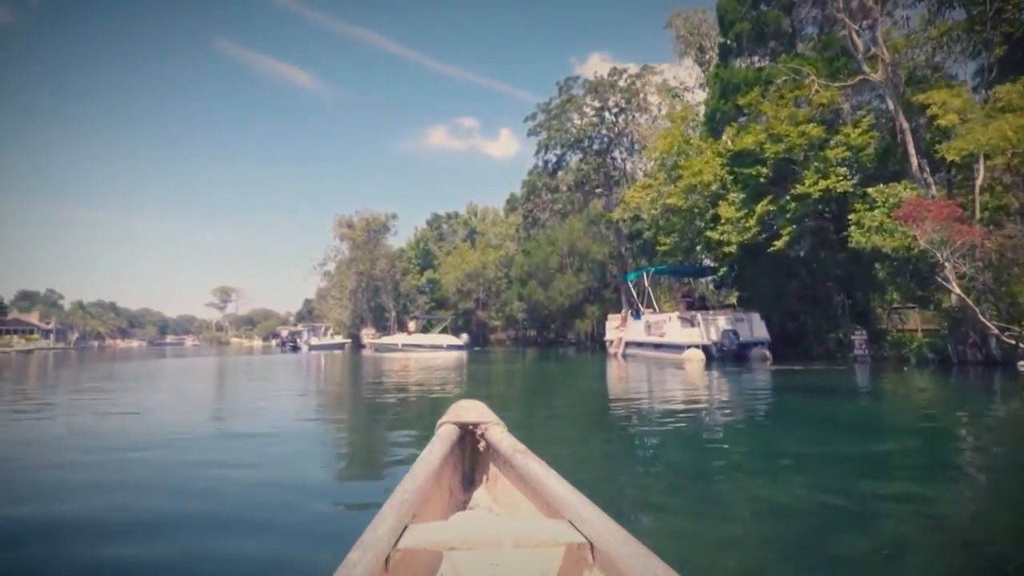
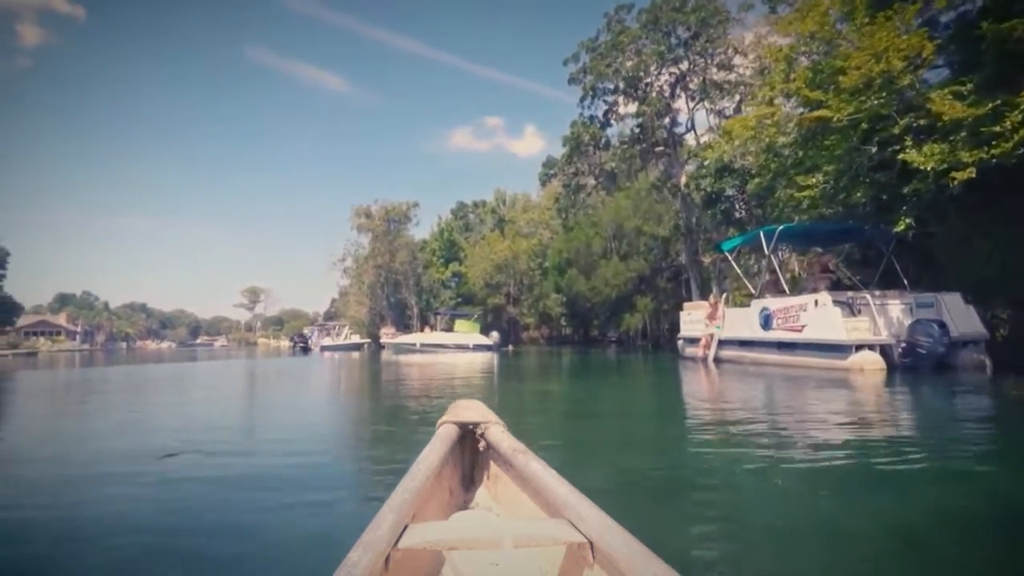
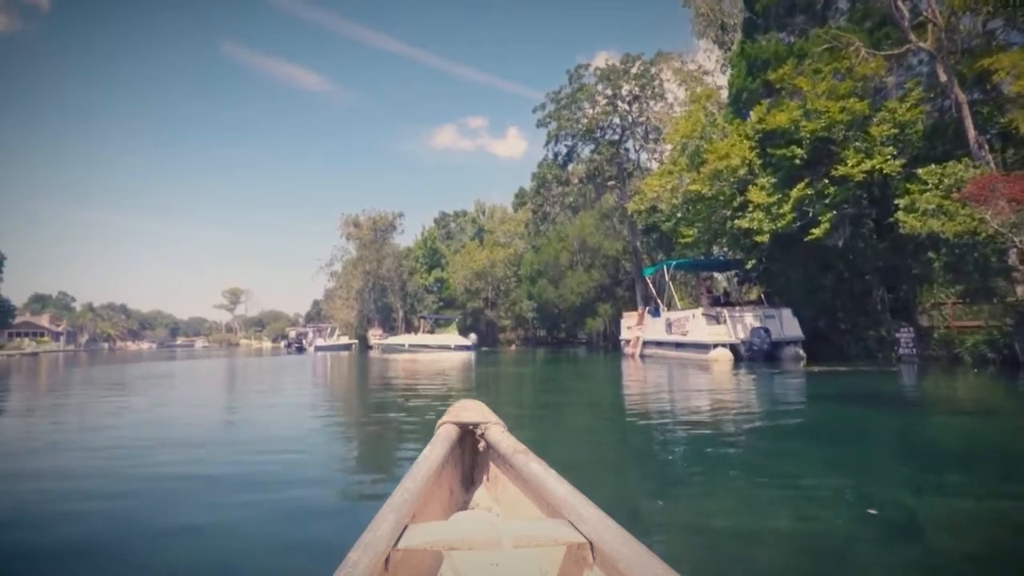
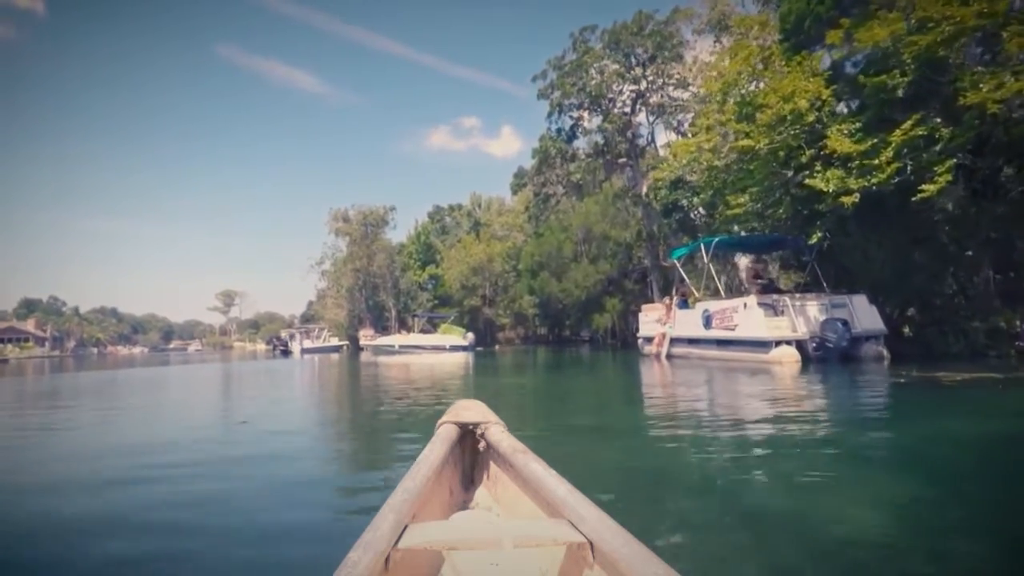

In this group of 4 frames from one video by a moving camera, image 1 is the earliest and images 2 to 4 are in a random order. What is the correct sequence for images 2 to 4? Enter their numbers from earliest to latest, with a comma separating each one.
3, 4, 2
